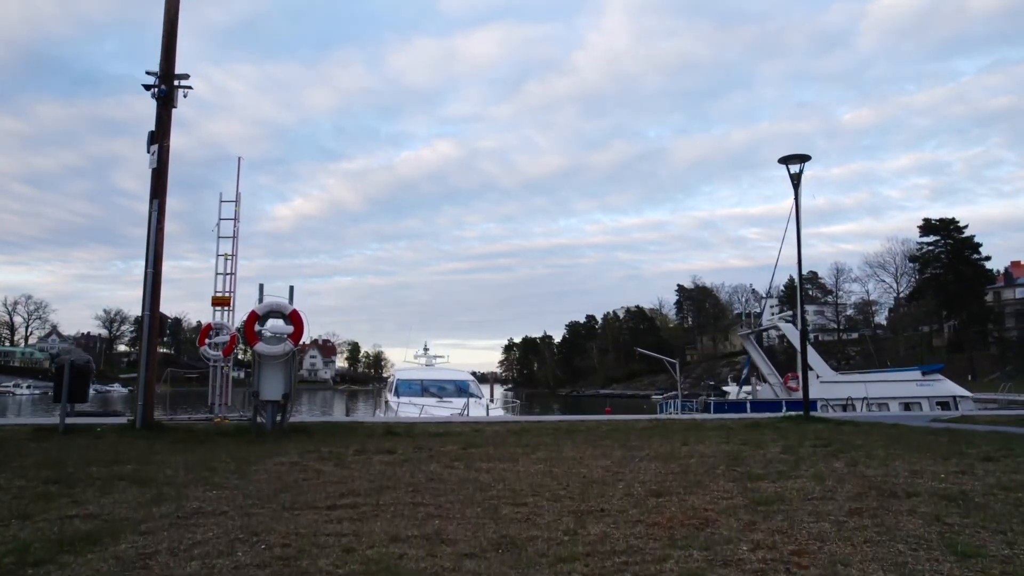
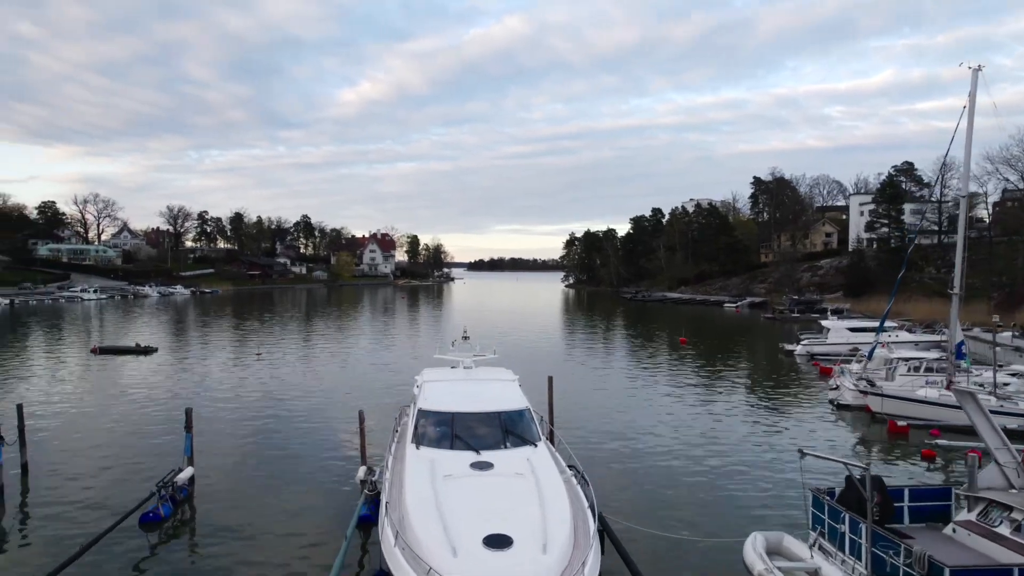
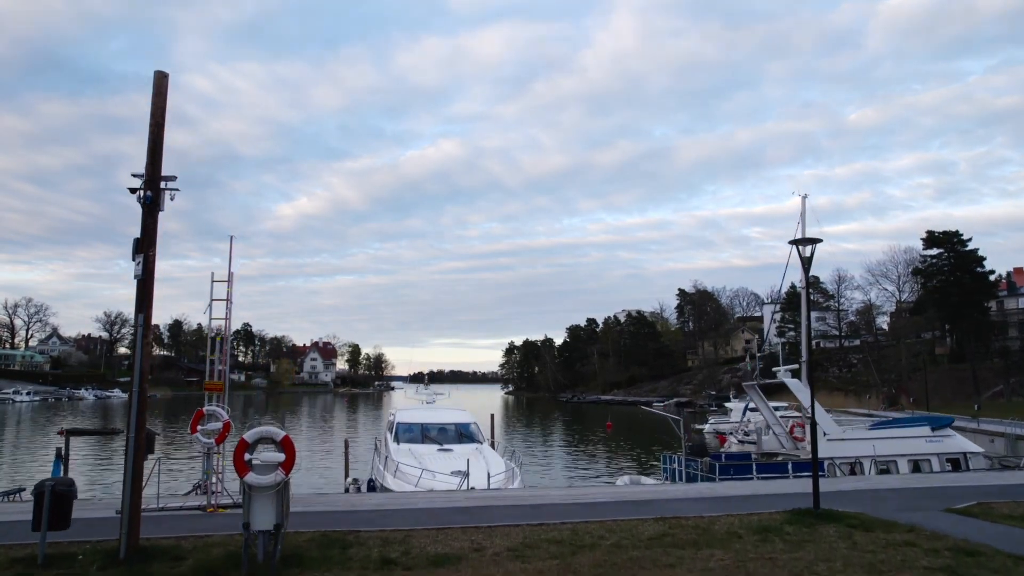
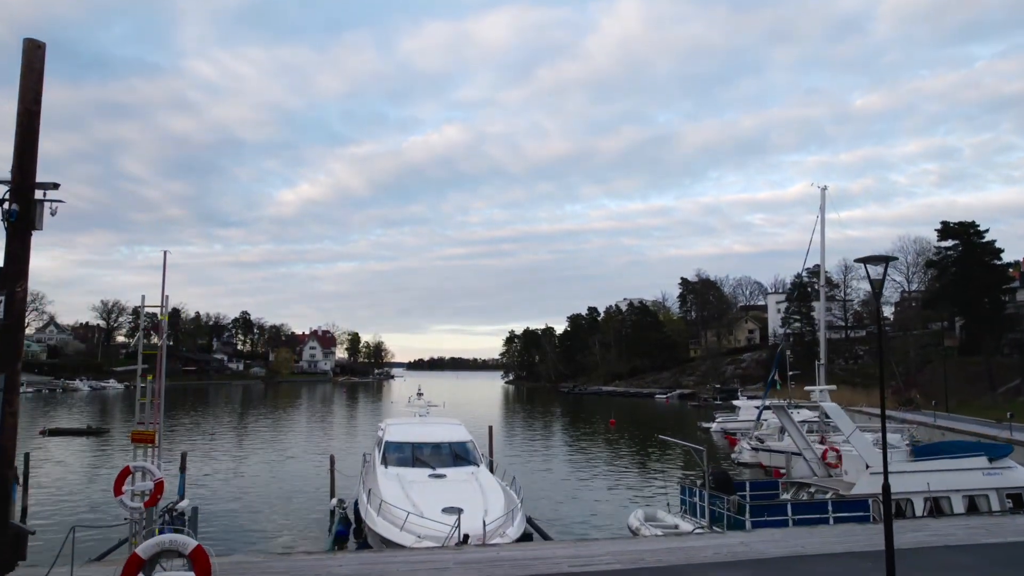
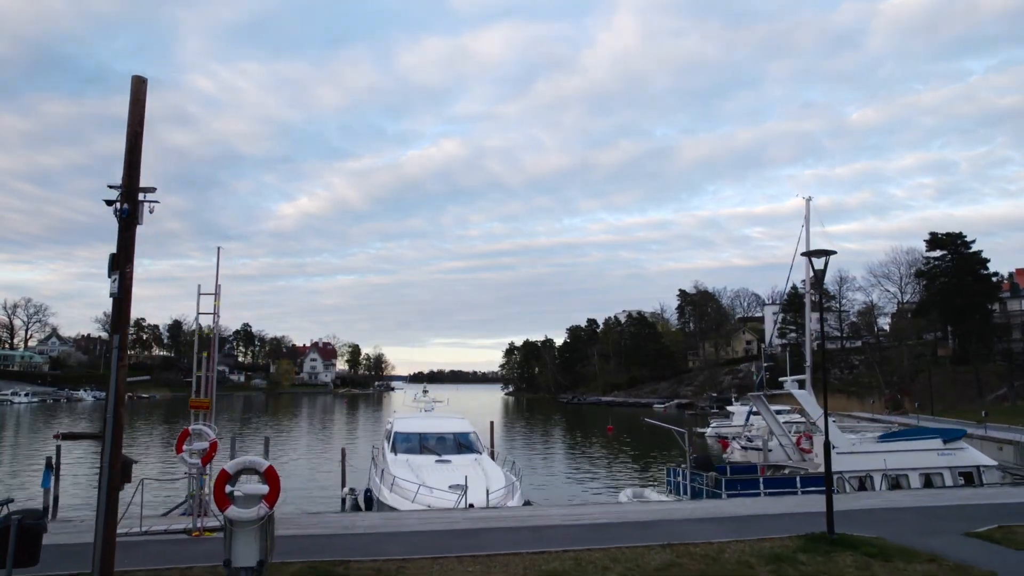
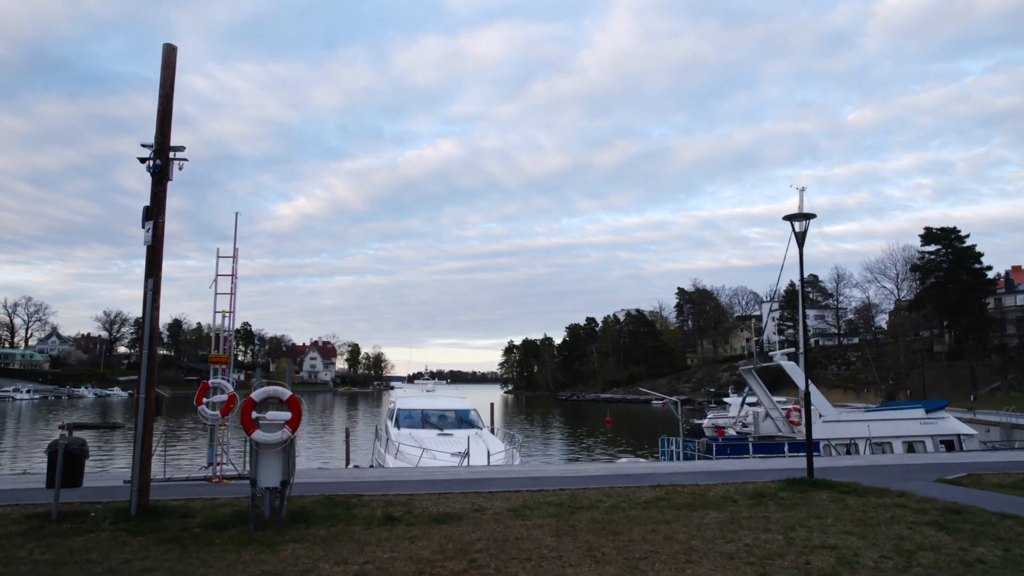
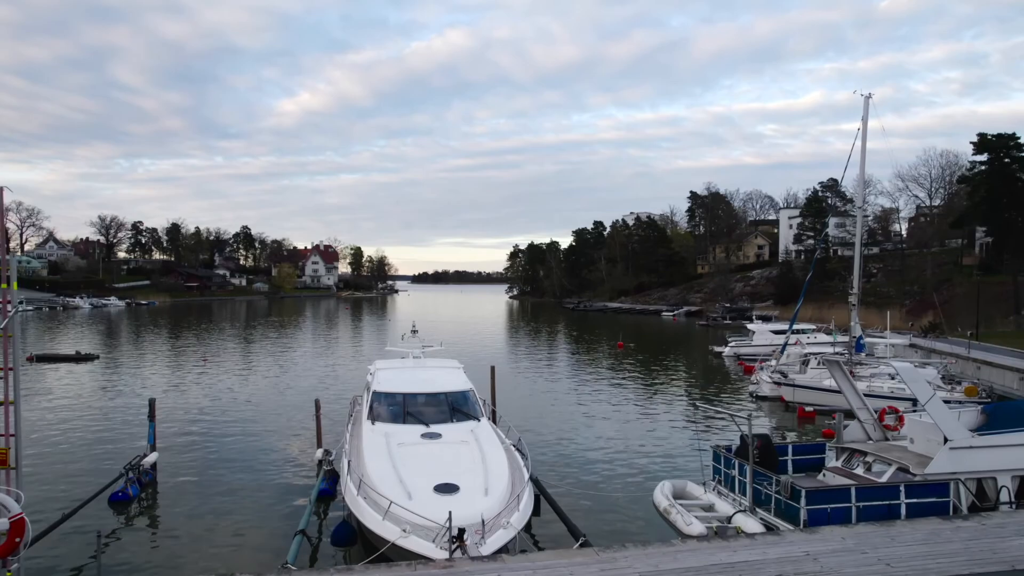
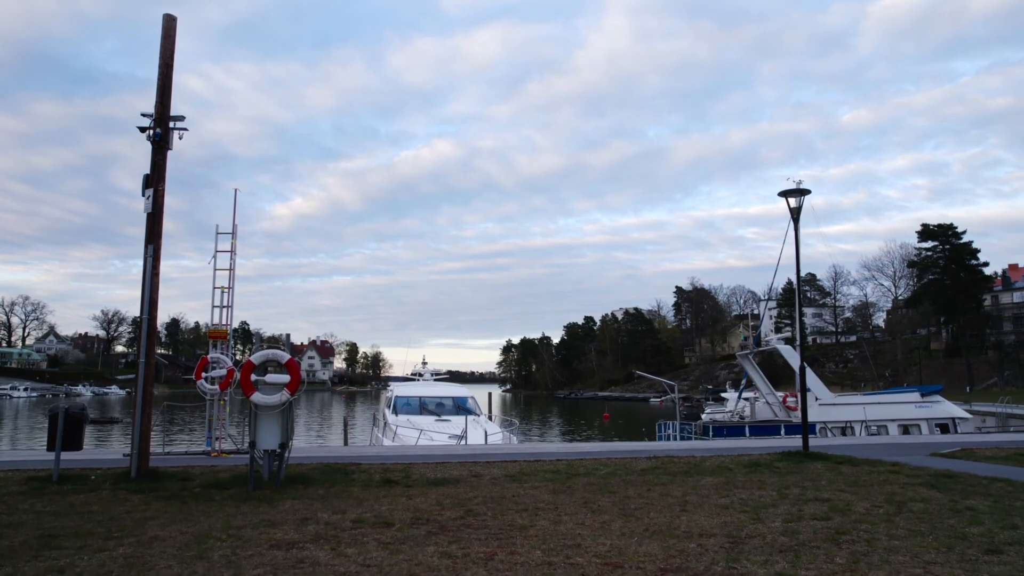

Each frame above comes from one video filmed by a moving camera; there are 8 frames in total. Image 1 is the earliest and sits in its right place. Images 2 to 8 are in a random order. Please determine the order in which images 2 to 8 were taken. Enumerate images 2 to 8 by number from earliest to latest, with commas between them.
8, 6, 3, 5, 4, 7, 2
